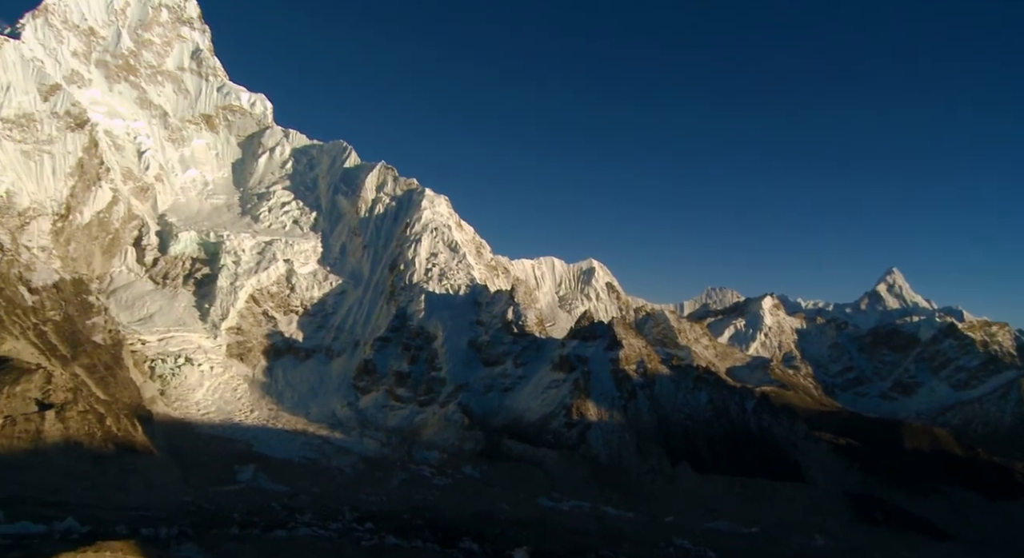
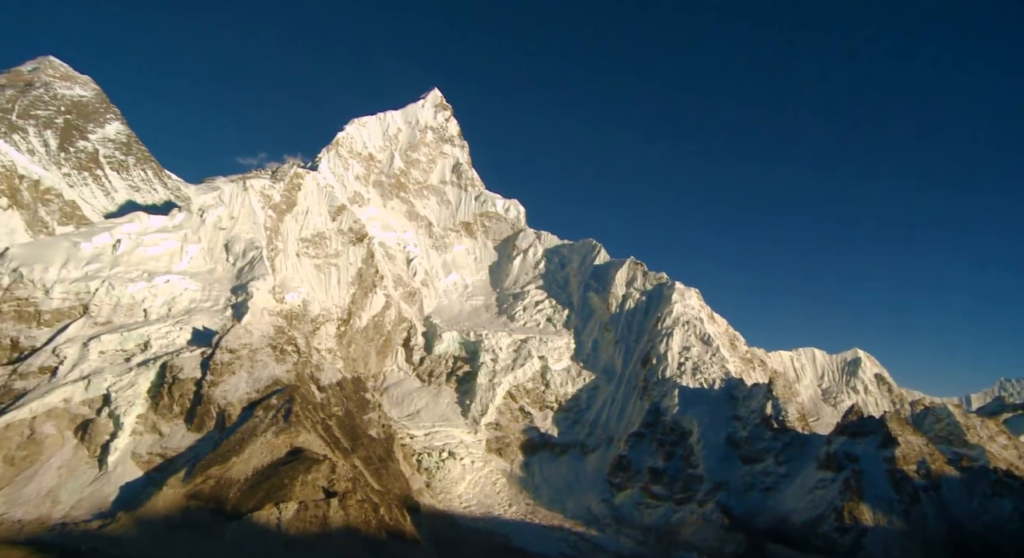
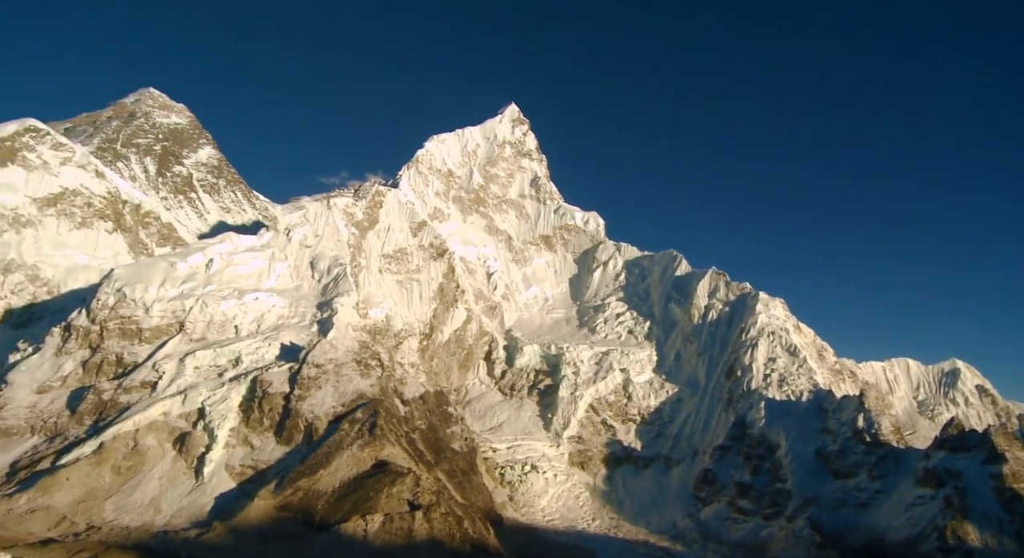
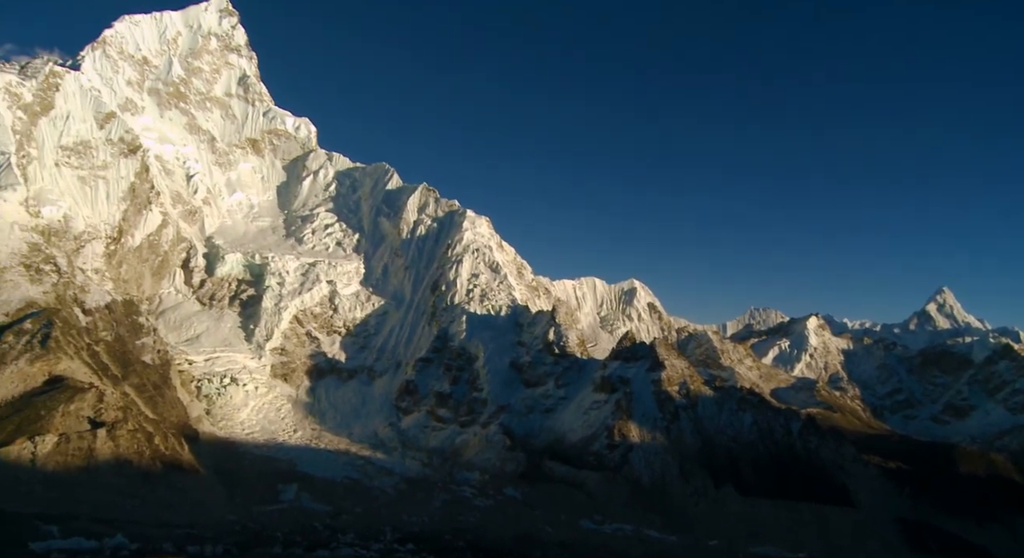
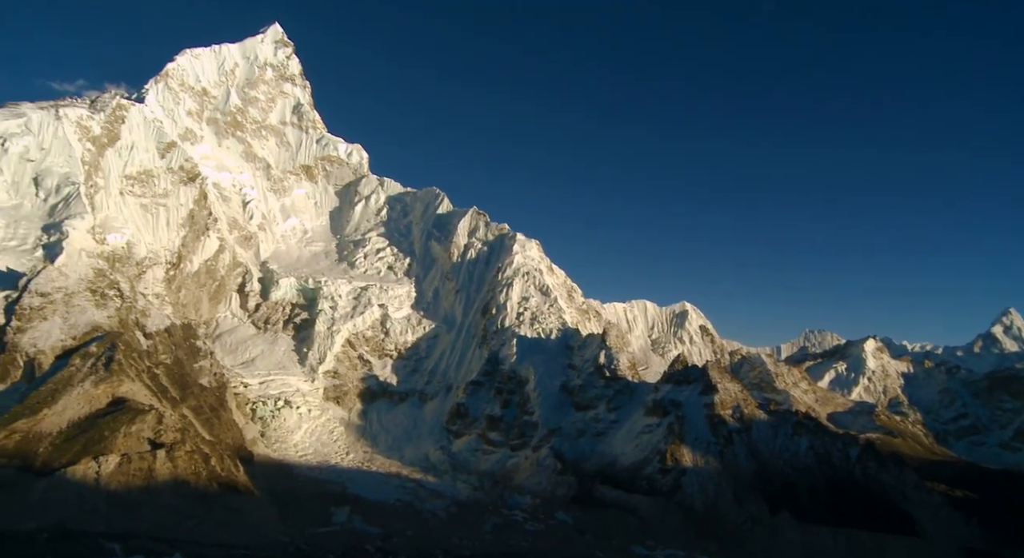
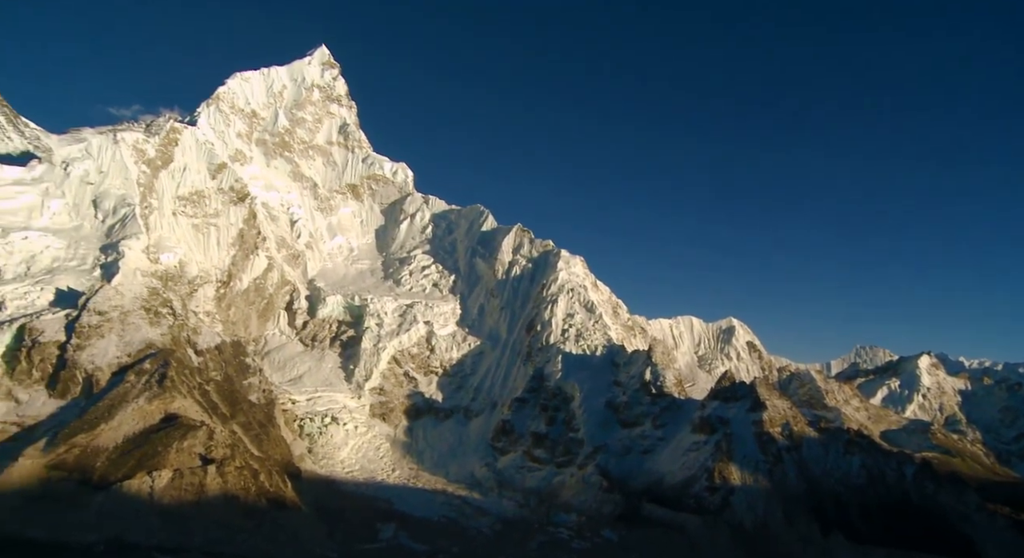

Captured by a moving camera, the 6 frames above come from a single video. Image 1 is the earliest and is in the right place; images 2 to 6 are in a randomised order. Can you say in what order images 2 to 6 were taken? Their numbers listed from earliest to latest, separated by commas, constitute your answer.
4, 5, 6, 2, 3
